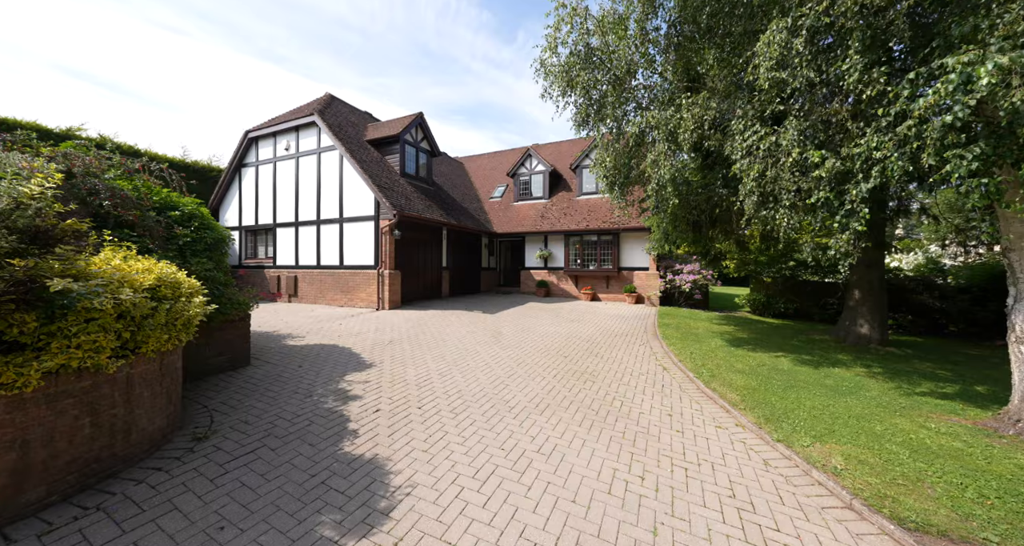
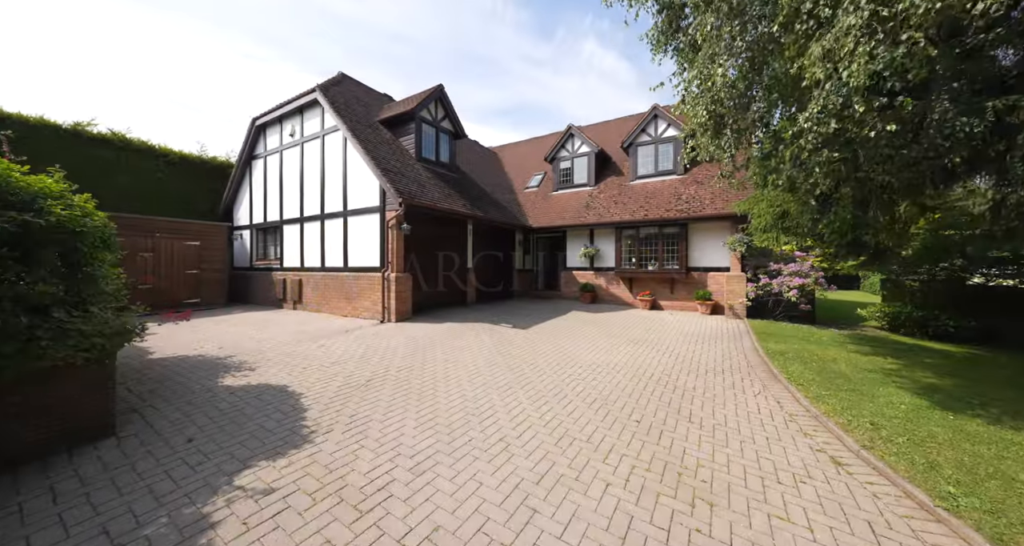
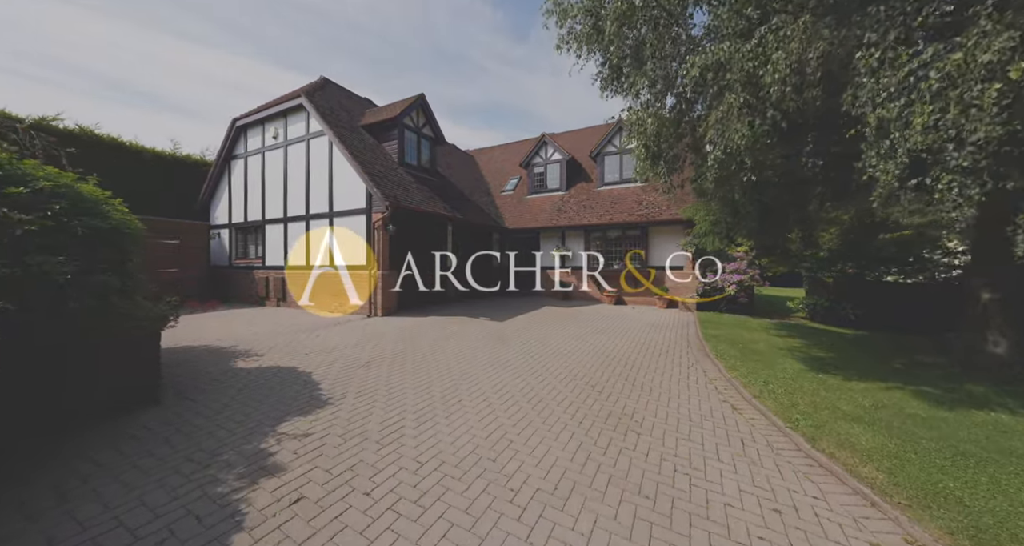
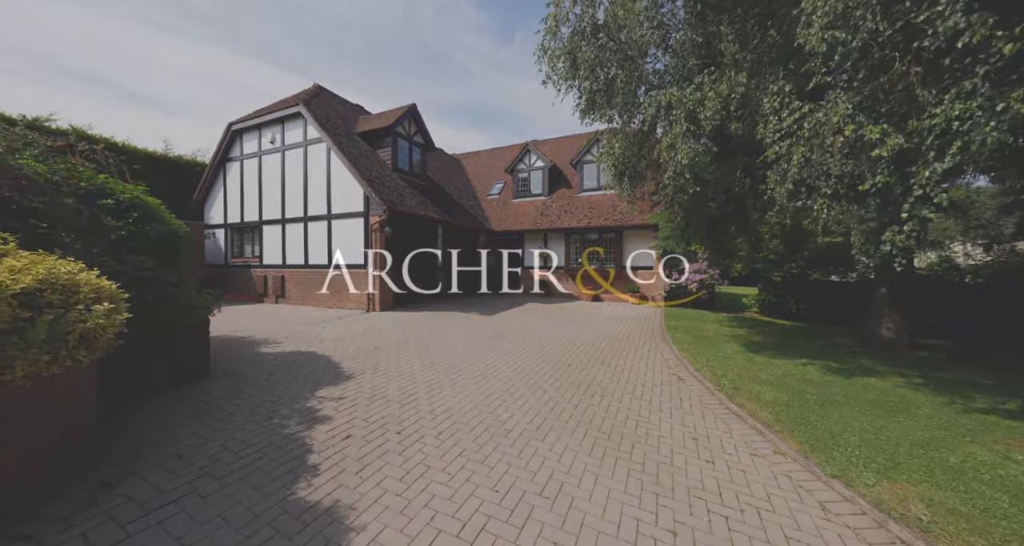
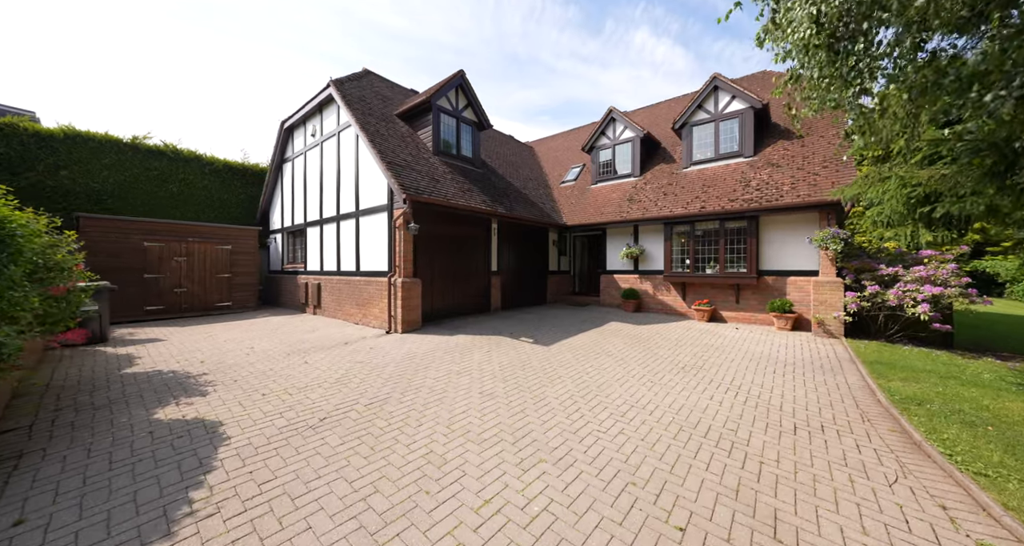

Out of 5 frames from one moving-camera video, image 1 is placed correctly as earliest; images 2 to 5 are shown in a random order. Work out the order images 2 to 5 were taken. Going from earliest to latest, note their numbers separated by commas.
4, 3, 2, 5
